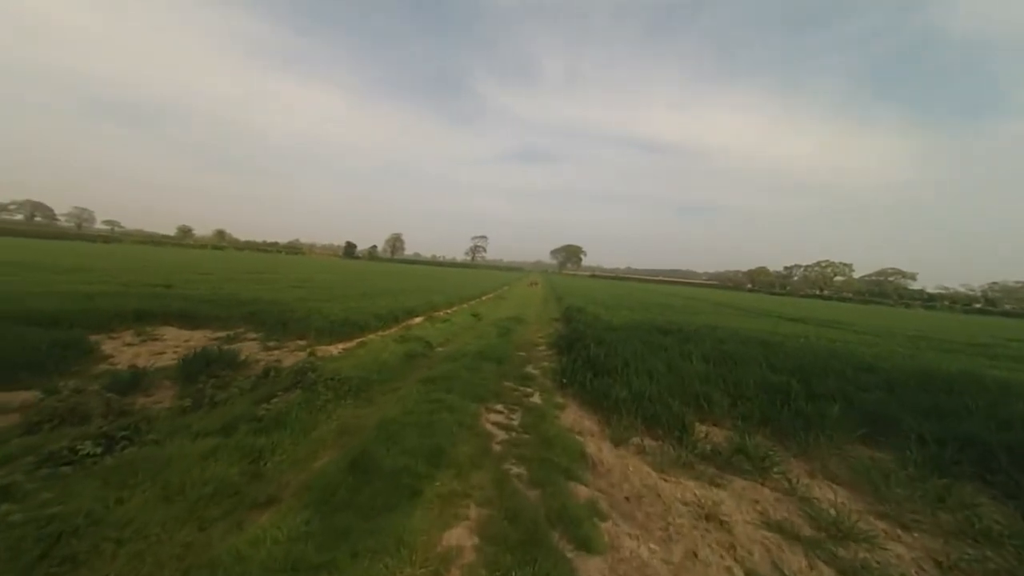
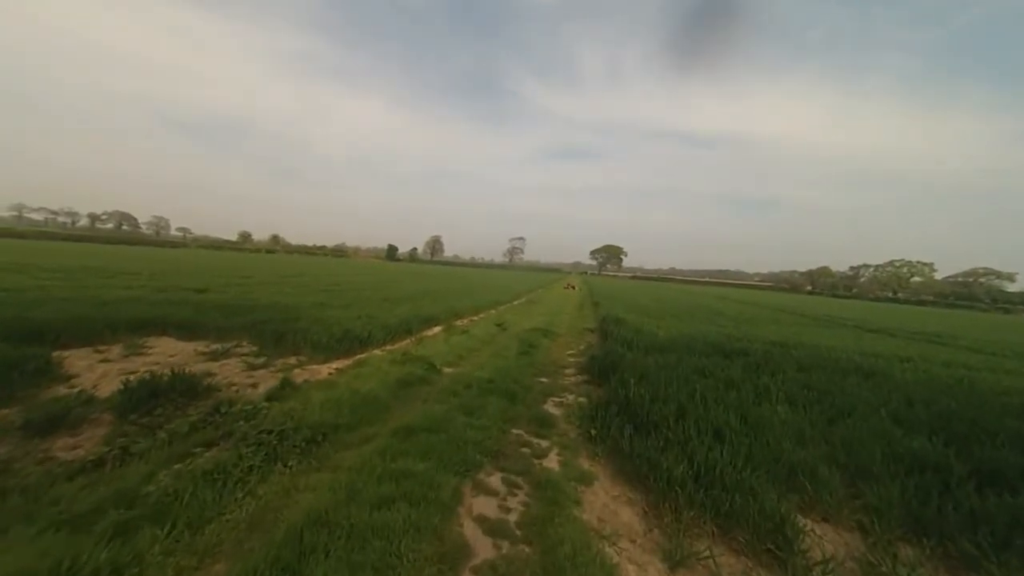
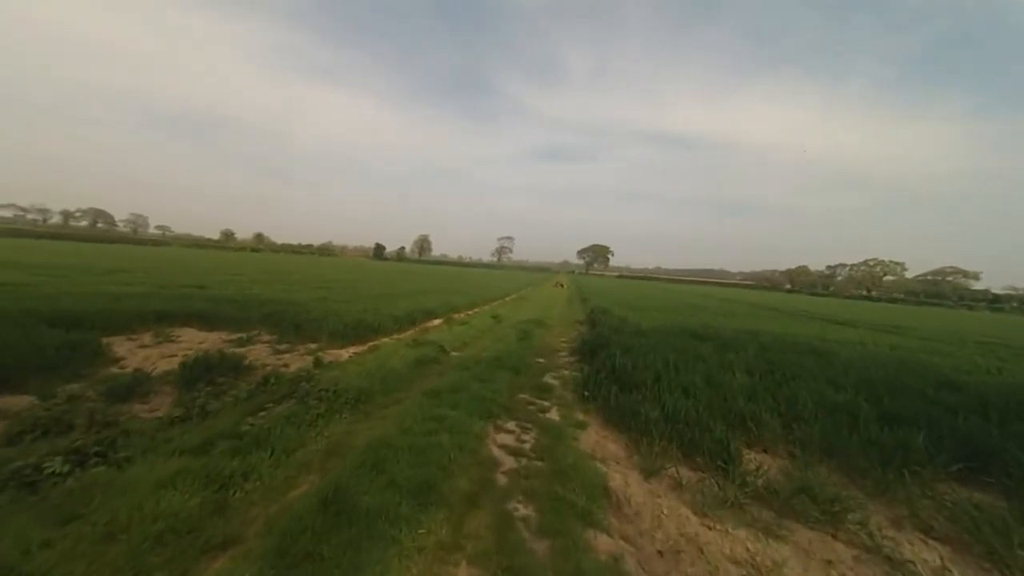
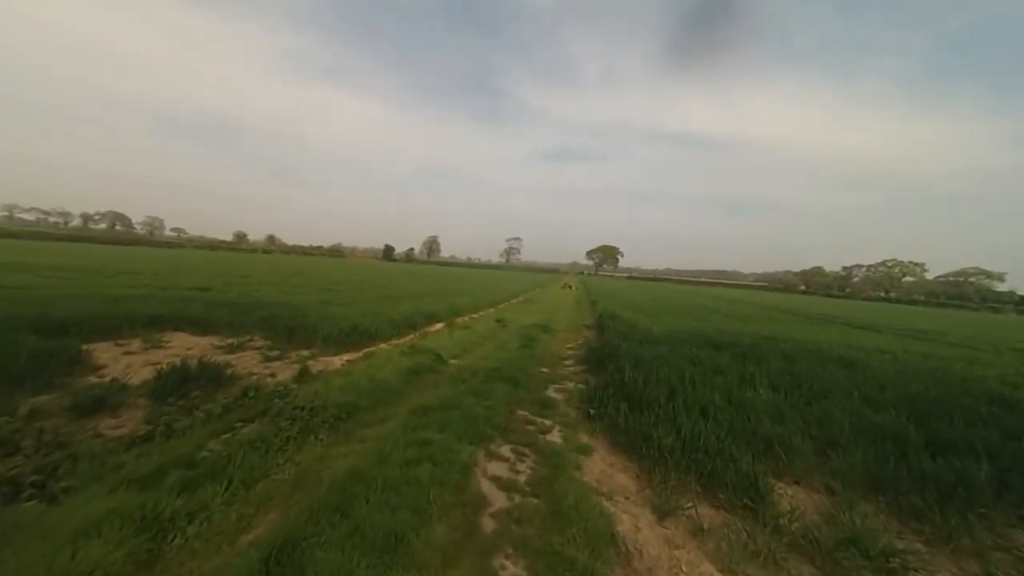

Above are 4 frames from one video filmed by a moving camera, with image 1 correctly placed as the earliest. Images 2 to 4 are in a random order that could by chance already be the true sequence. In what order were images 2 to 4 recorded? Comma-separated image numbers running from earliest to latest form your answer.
3, 4, 2
